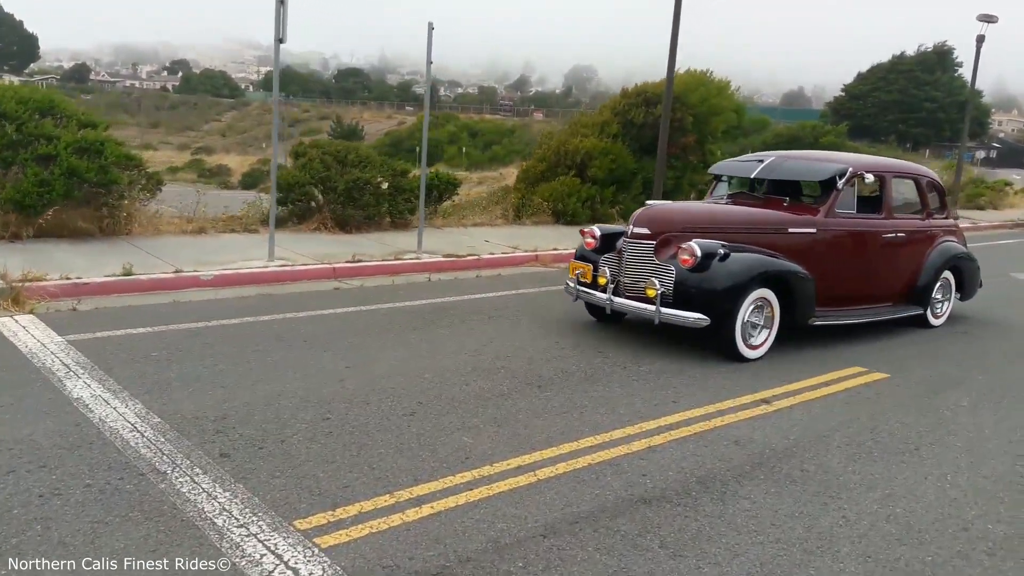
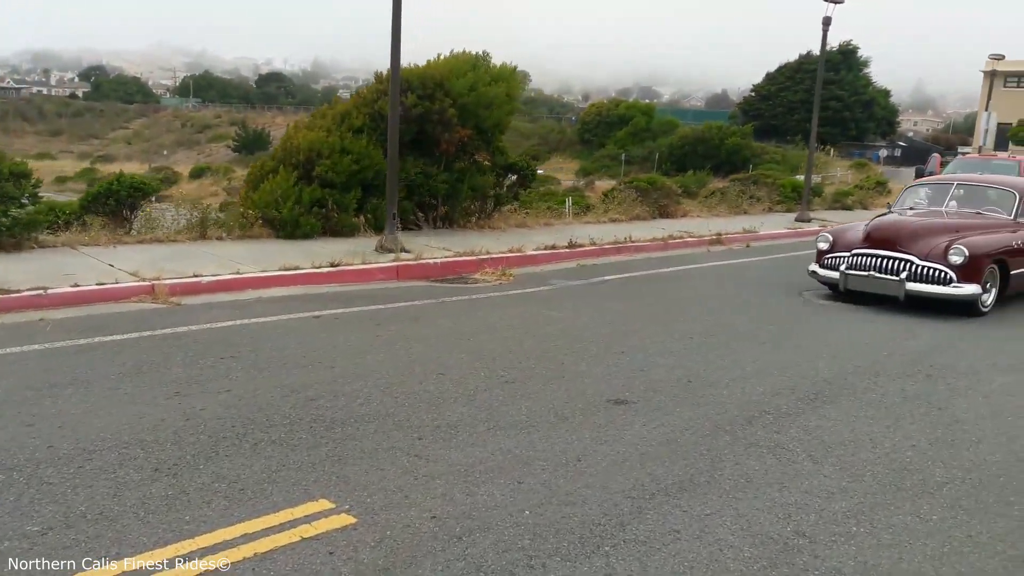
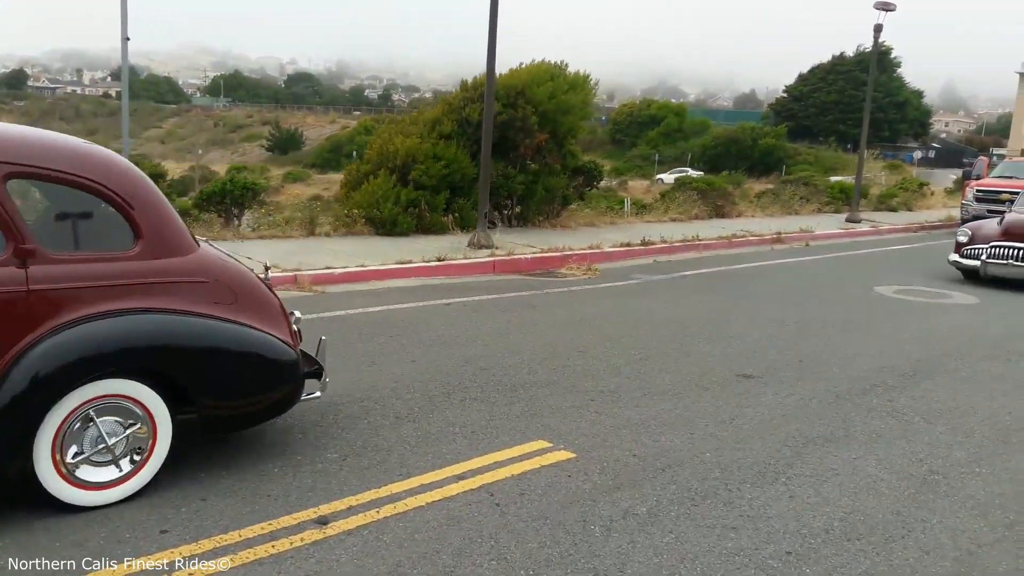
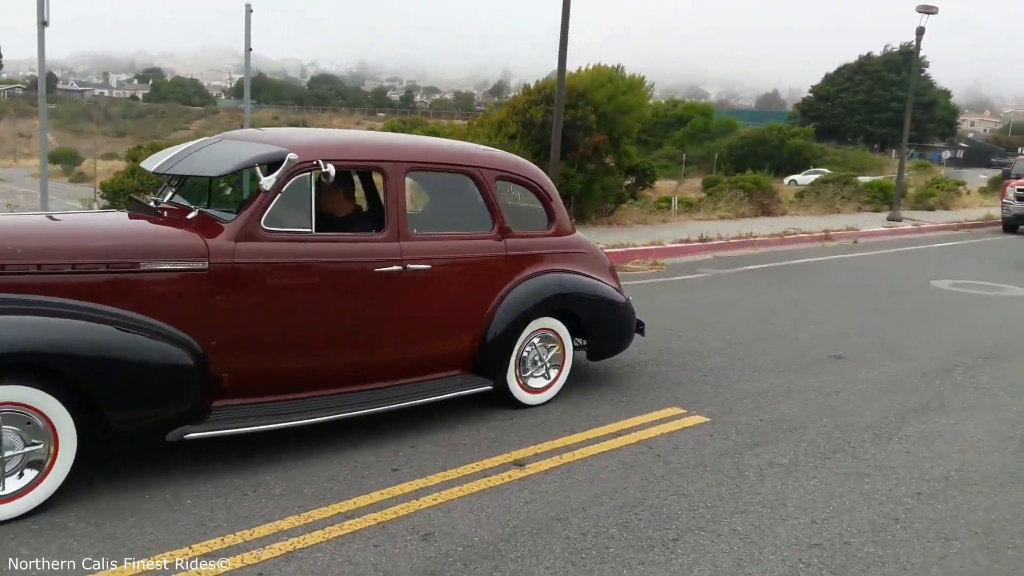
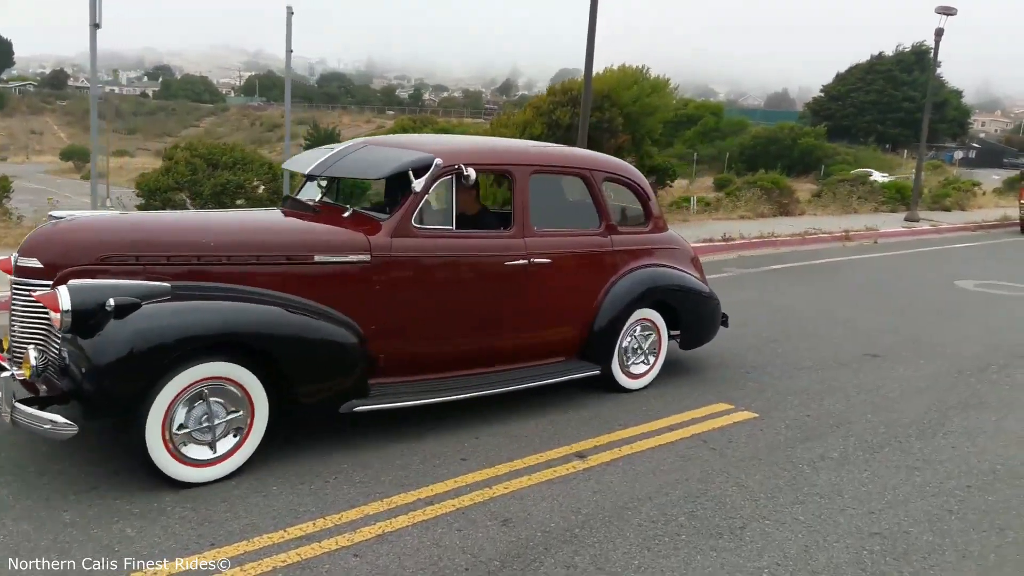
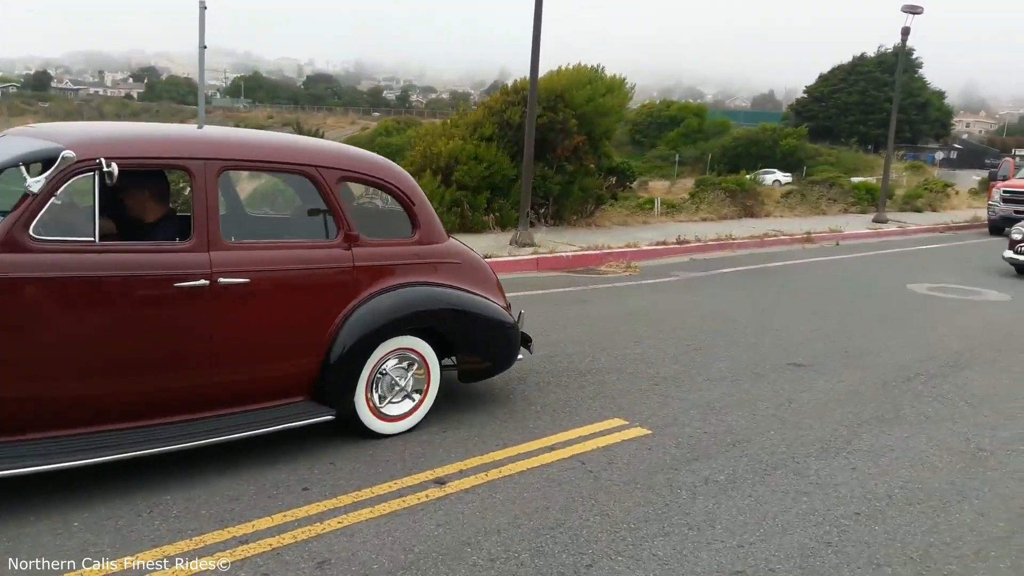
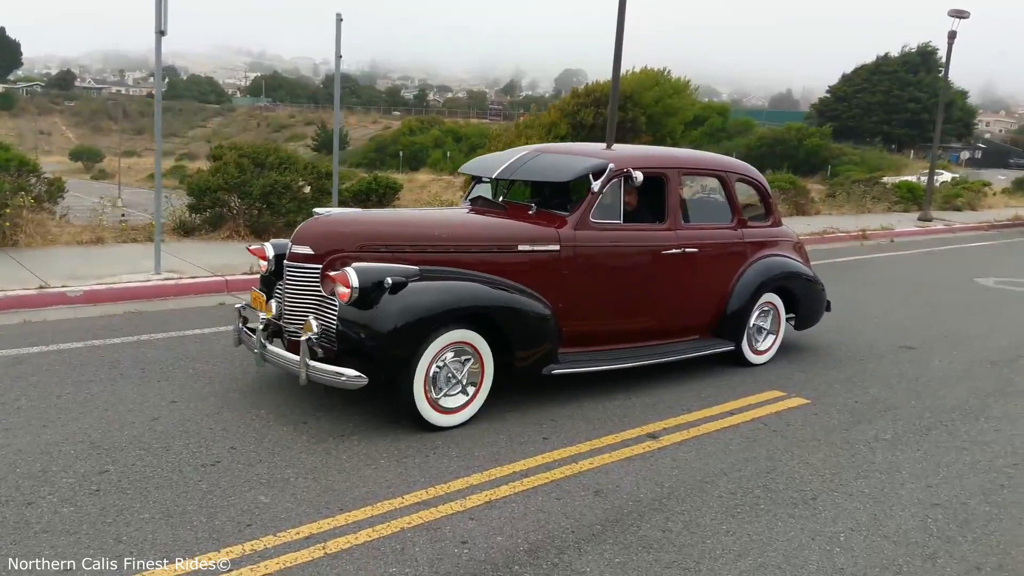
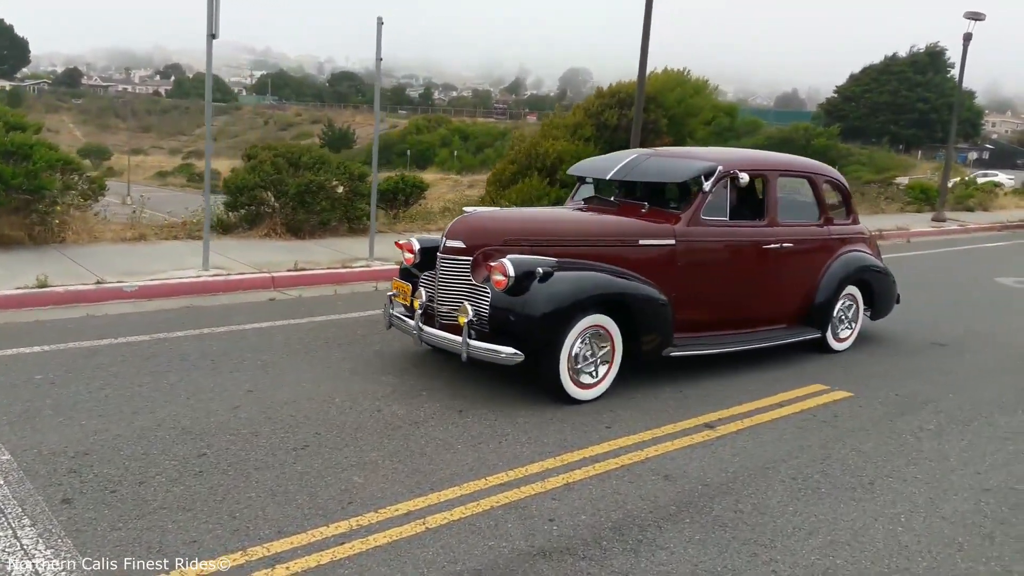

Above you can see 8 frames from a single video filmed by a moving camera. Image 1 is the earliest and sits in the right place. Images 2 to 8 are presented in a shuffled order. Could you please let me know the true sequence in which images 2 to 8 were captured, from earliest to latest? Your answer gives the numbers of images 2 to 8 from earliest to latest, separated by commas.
8, 7, 5, 4, 6, 3, 2
